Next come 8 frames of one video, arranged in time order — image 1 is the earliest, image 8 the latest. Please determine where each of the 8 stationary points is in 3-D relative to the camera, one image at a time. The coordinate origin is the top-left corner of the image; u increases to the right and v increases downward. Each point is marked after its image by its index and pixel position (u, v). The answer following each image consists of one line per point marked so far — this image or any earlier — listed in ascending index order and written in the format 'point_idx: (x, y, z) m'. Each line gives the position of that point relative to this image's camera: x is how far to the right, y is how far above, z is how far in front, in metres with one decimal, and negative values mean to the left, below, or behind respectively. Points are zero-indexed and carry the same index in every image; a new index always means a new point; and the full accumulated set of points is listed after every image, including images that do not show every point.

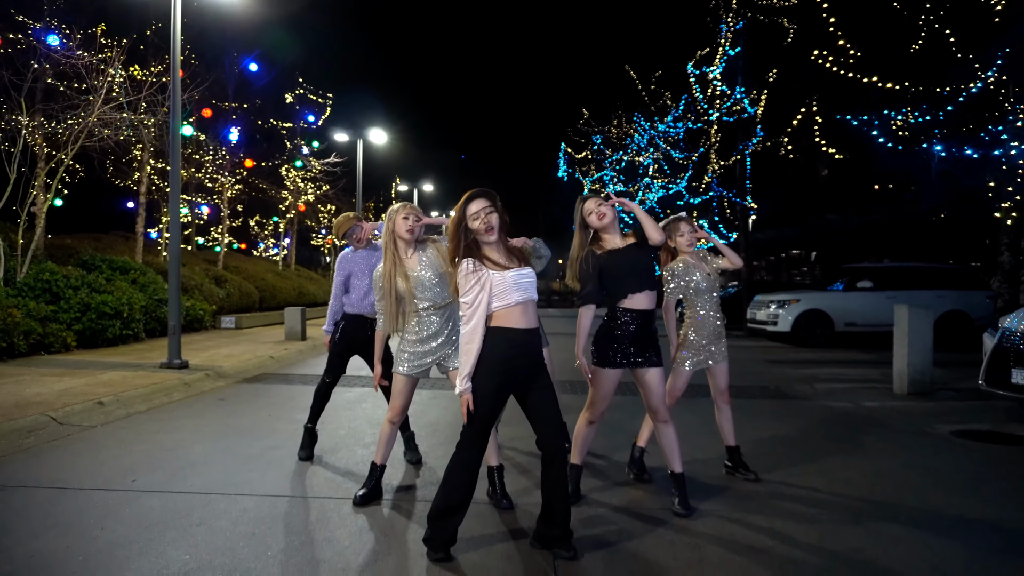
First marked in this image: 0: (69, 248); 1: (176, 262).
0: (-9.5, +0.9, +16.3) m
1: (-4.8, +0.4, +10.9) m
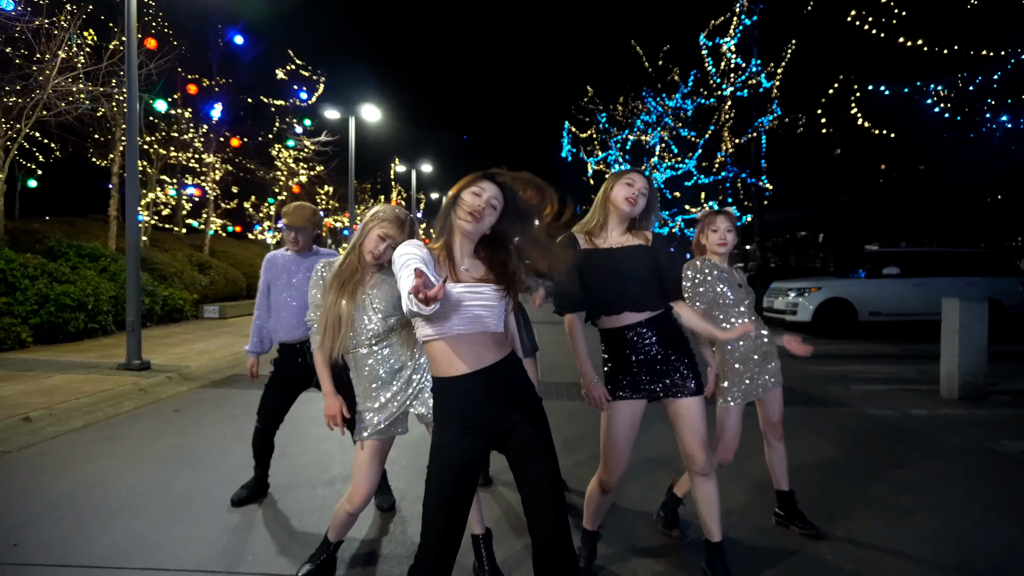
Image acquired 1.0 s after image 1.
0: (-9.5, +1.1, +15.1) m
1: (-4.8, +0.5, +9.8) m
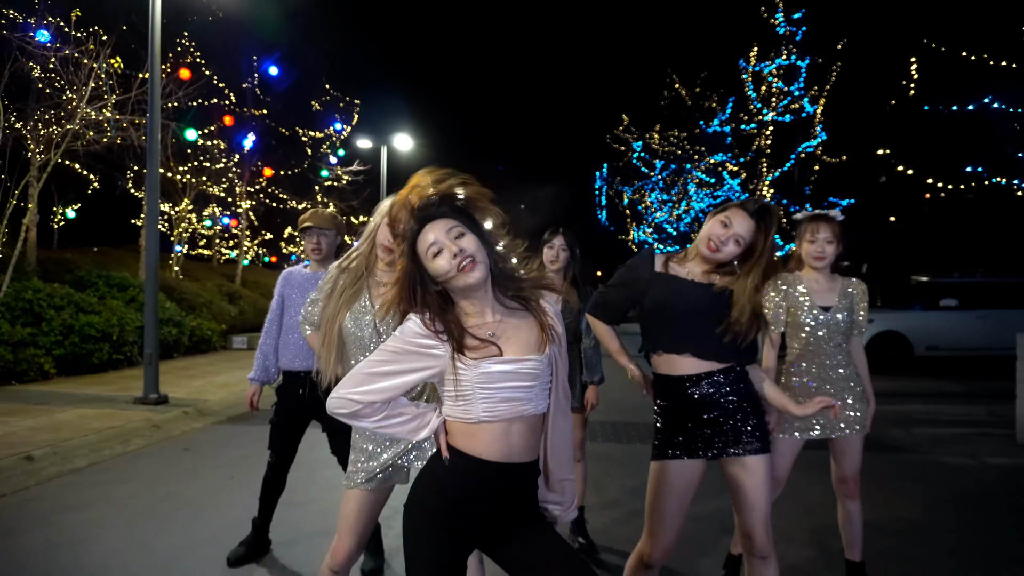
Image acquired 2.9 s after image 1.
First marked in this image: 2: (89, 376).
0: (-8.8, +0.5, +15.1) m
1: (-4.4, +0.1, +9.4) m
2: (-6.4, -1.4, +11.6) m
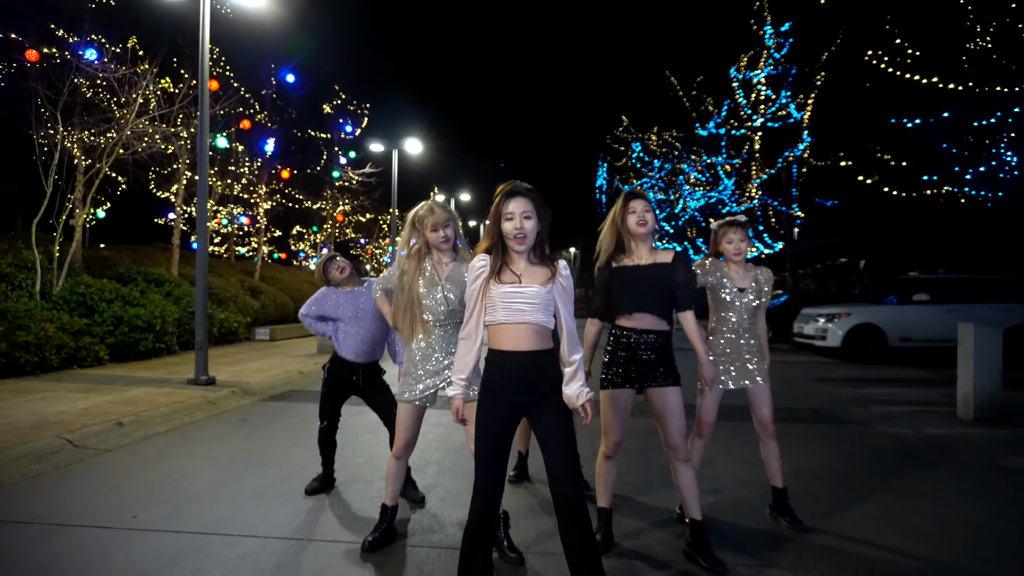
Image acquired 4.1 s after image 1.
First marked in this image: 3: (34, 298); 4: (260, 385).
0: (-8.7, +0.6, +16.4) m
1: (-4.4, +0.2, +10.7) m
2: (-6.4, -1.3, +12.9) m
3: (-7.6, -0.2, +12.1) m
4: (-3.6, -1.4, +11.0) m
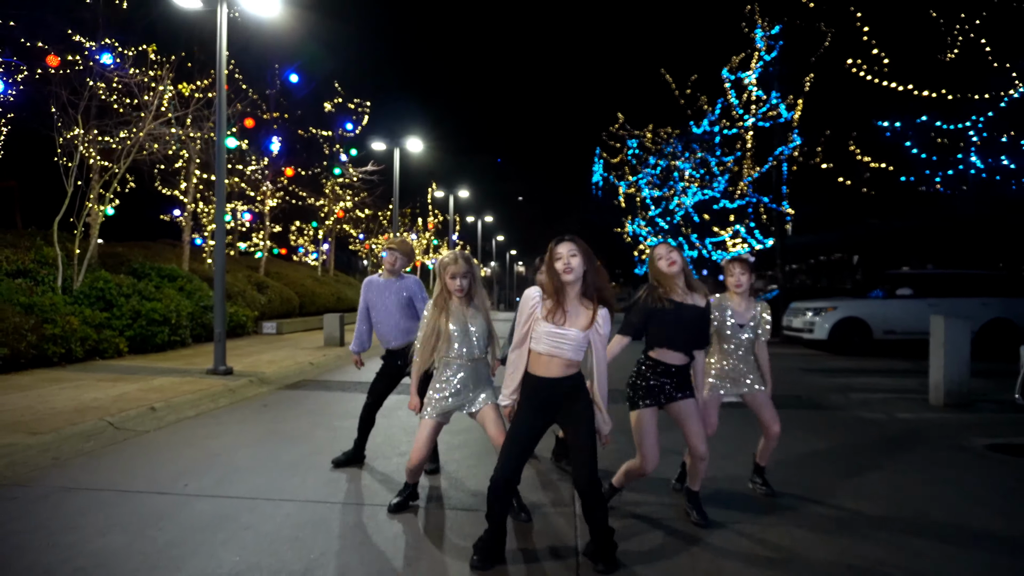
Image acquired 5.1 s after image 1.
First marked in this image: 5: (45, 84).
0: (-8.8, +0.7, +17.0) m
1: (-4.3, +0.2, +11.4) m
2: (-6.4, -1.2, +13.5) m
3: (-7.6, -0.1, +12.7) m
4: (-3.6, -1.3, +11.6) m
5: (-8.3, +3.6, +13.5) m
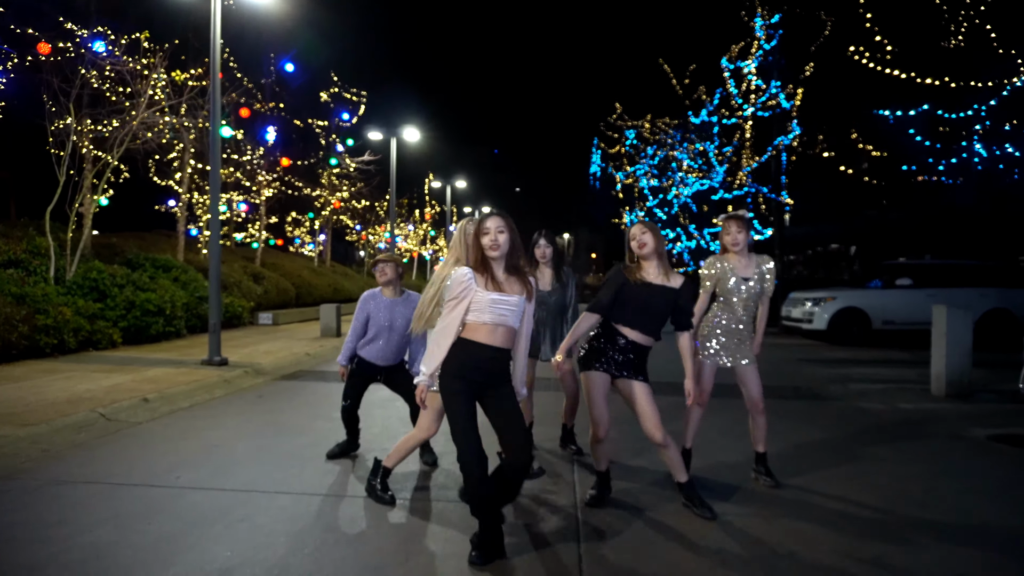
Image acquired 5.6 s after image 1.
0: (-8.8, +0.9, +16.8) m
1: (-4.4, +0.4, +11.2) m
2: (-6.4, -1.0, +13.4) m
3: (-7.7, +0.1, +12.6) m
4: (-3.7, -1.2, +11.5) m
5: (-8.3, +3.8, +13.3) m
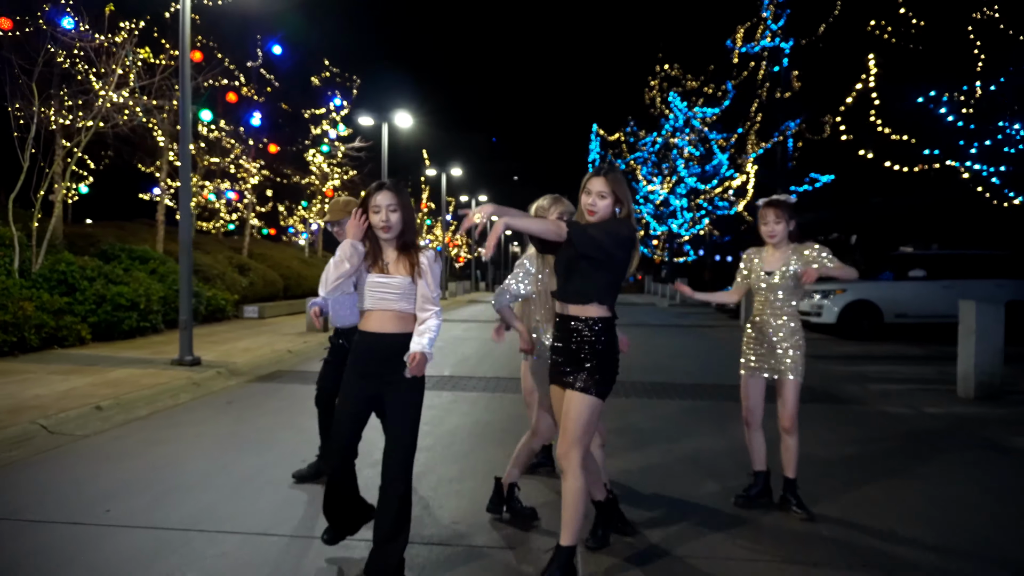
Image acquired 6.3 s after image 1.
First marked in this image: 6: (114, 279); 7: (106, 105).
0: (-8.9, +1.1, +16.0) m
1: (-4.5, +0.5, +10.4) m
2: (-6.5, -0.9, +12.6) m
3: (-7.7, +0.2, +11.8) m
4: (-3.7, -1.1, +10.7) m
5: (-8.4, +3.9, +12.4) m
6: (-7.0, +0.2, +13.4) m
7: (-6.5, +2.9, +12.1) m
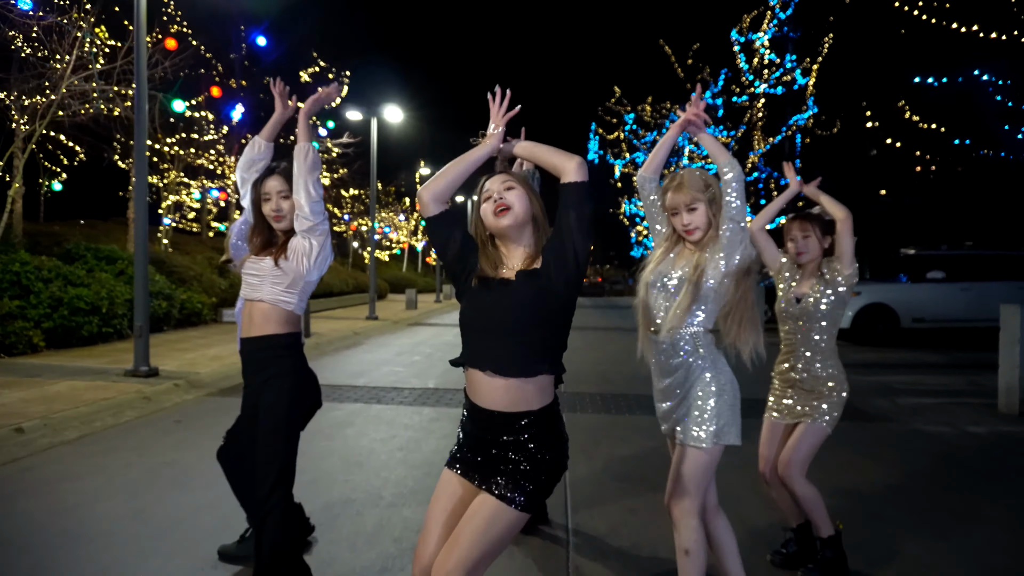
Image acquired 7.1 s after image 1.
0: (-9.0, +1.0, +15.0) m
1: (-4.6, +0.4, +9.4) m
2: (-6.6, -0.9, +11.6) m
3: (-7.9, +0.1, +10.8) m
4: (-3.9, -1.1, +9.7) m
5: (-8.5, +3.9, +11.4) m
6: (-7.2, +0.1, +12.4) m
7: (-6.6, +2.9, +11.1) m
